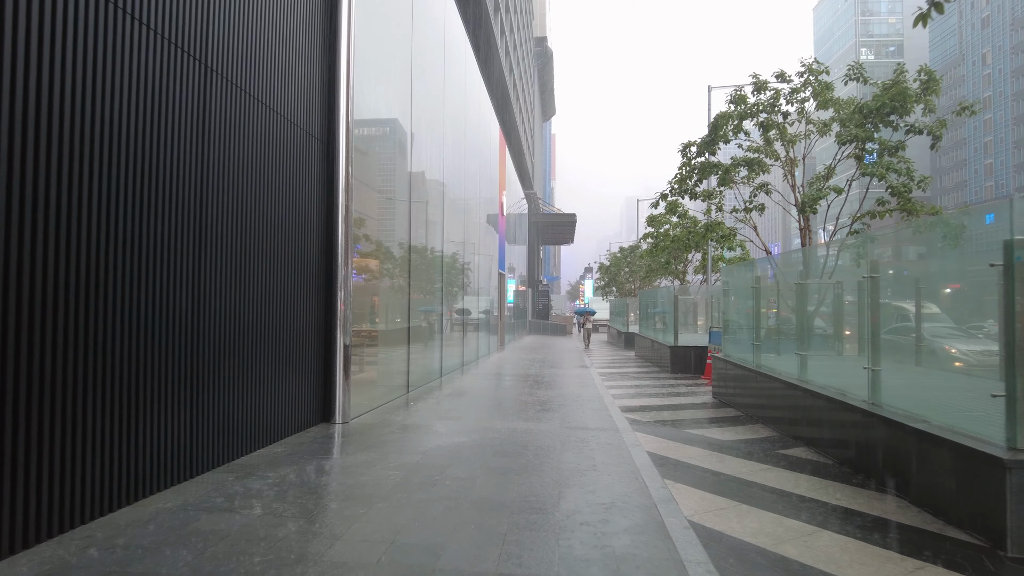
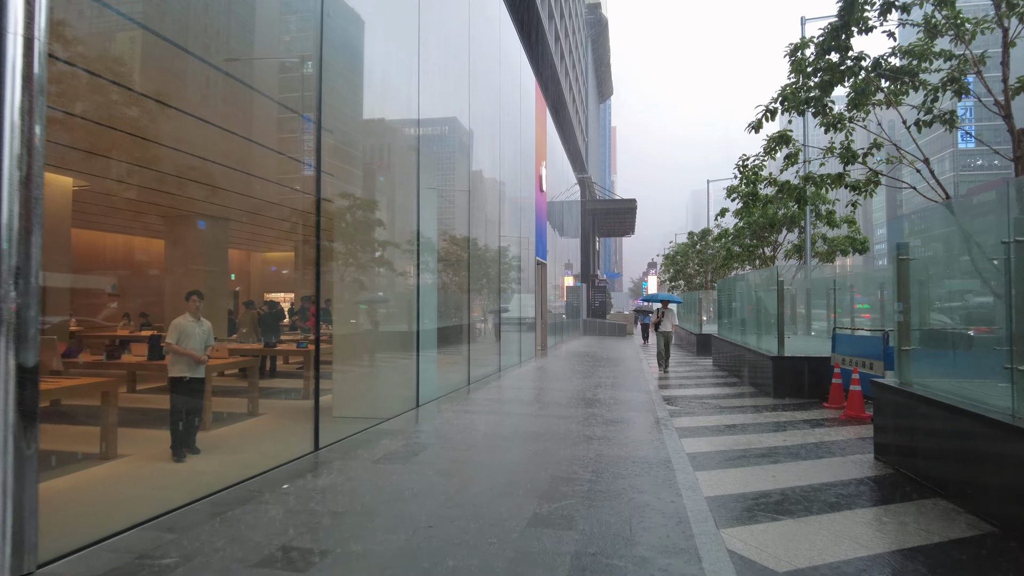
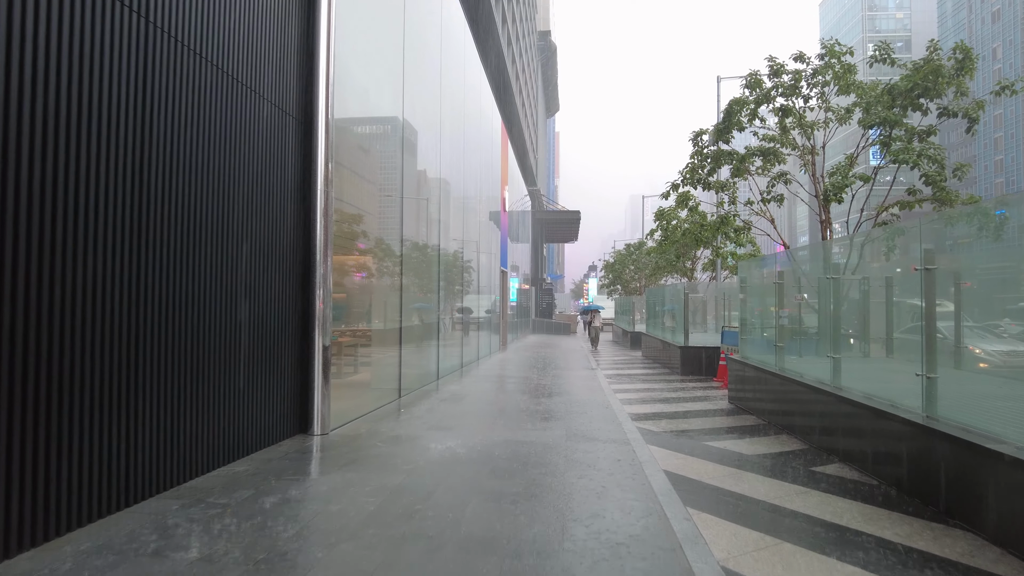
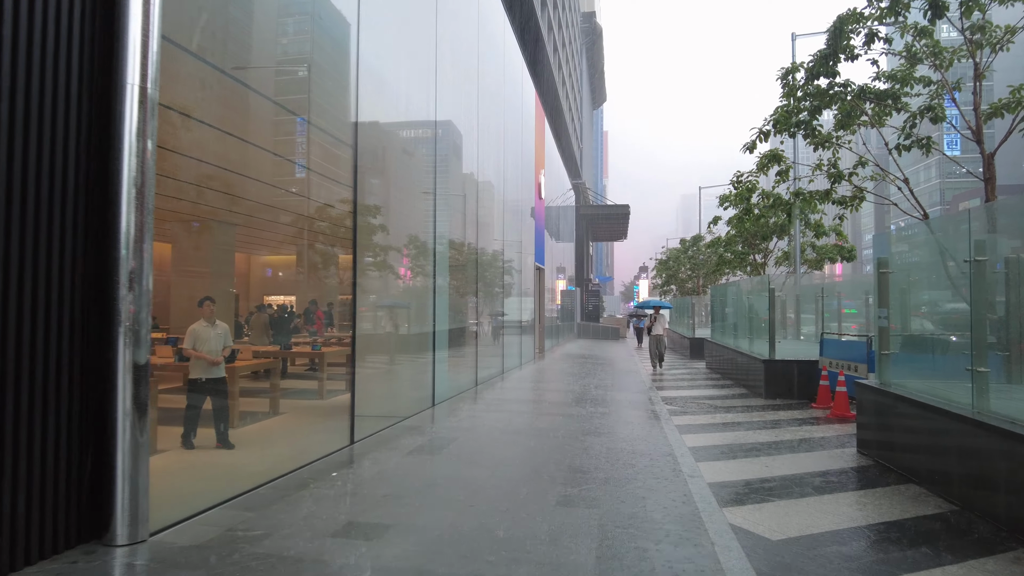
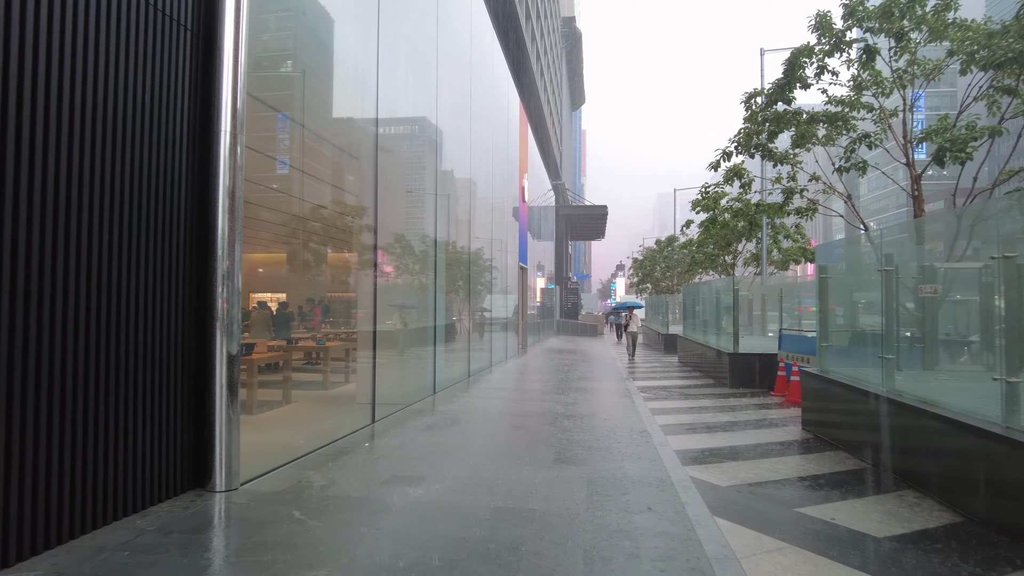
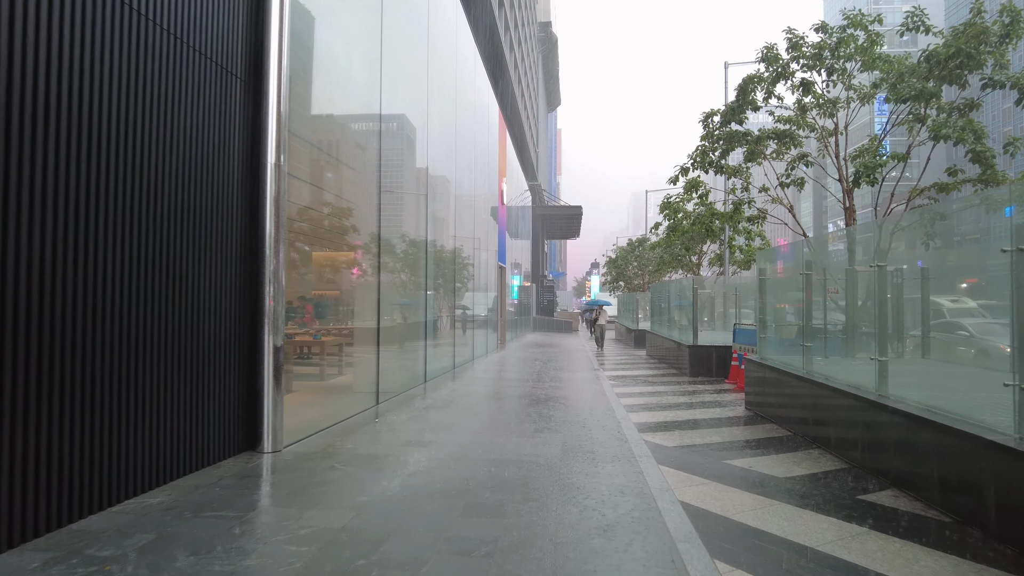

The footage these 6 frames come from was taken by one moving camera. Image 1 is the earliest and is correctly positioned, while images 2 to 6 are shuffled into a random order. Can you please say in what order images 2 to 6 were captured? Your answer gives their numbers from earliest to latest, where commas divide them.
3, 6, 5, 4, 2
